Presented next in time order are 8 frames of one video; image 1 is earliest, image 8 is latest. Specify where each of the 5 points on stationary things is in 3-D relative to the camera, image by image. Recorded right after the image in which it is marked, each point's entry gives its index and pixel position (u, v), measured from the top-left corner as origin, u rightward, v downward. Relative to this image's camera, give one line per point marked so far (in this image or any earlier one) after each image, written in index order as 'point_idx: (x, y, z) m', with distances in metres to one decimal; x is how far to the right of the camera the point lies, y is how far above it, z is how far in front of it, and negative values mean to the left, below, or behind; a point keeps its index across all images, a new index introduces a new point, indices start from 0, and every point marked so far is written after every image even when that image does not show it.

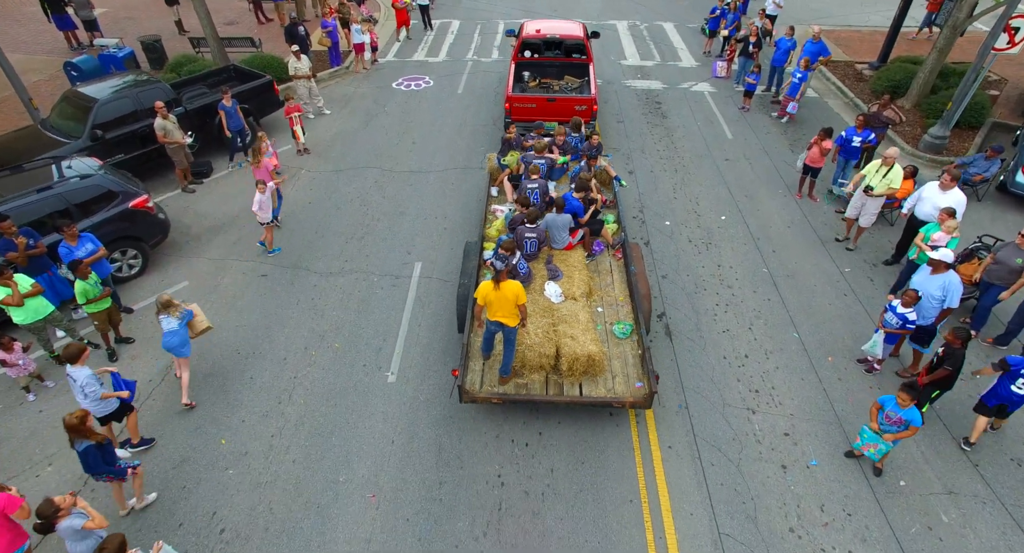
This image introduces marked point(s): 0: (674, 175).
0: (+3.3, +2.1, +10.7) m
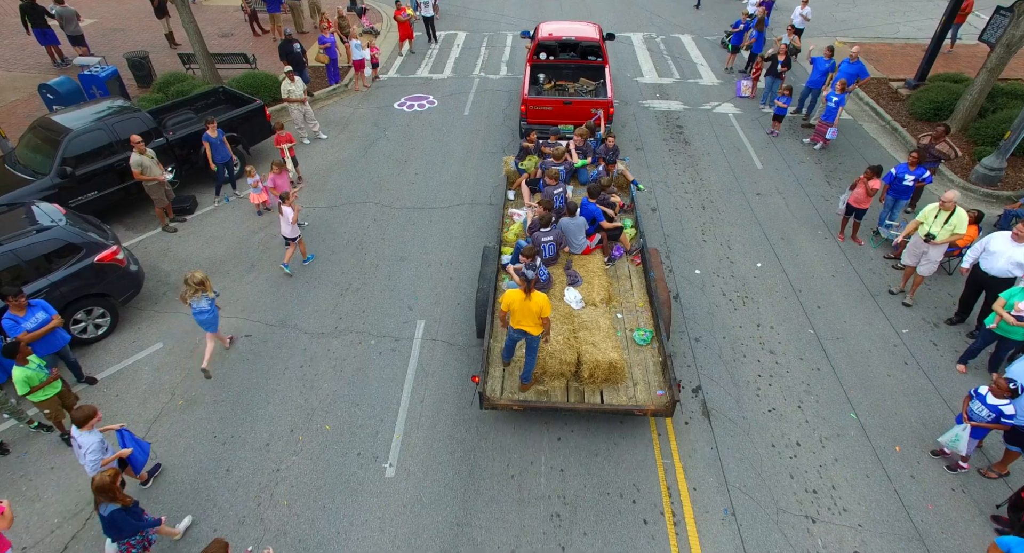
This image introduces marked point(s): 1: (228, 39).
0: (+3.5, +1.2, +9.7) m
1: (-9.2, +7.7, +16.9) m
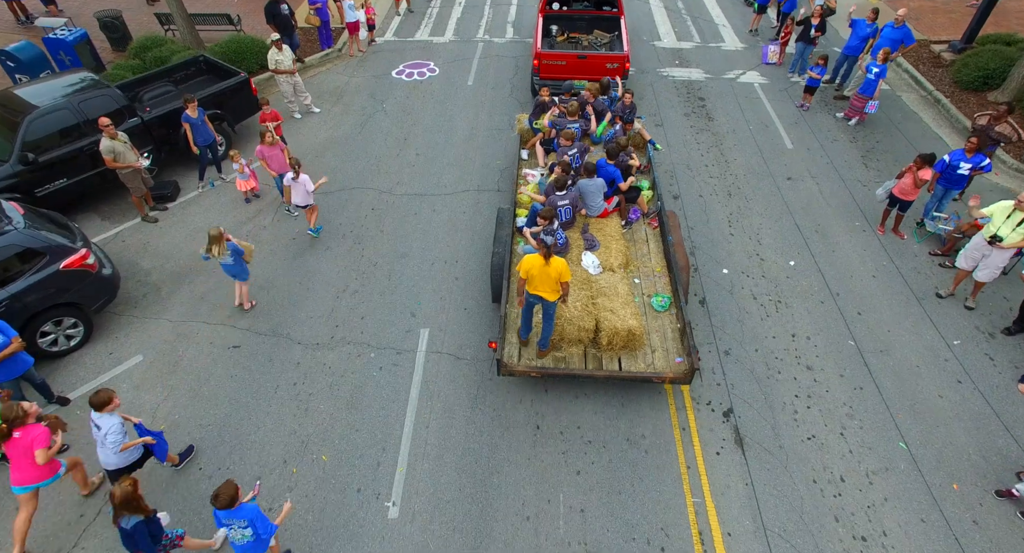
0: (+3.7, +1.3, +8.9) m
1: (-9.0, +8.4, +15.5) m
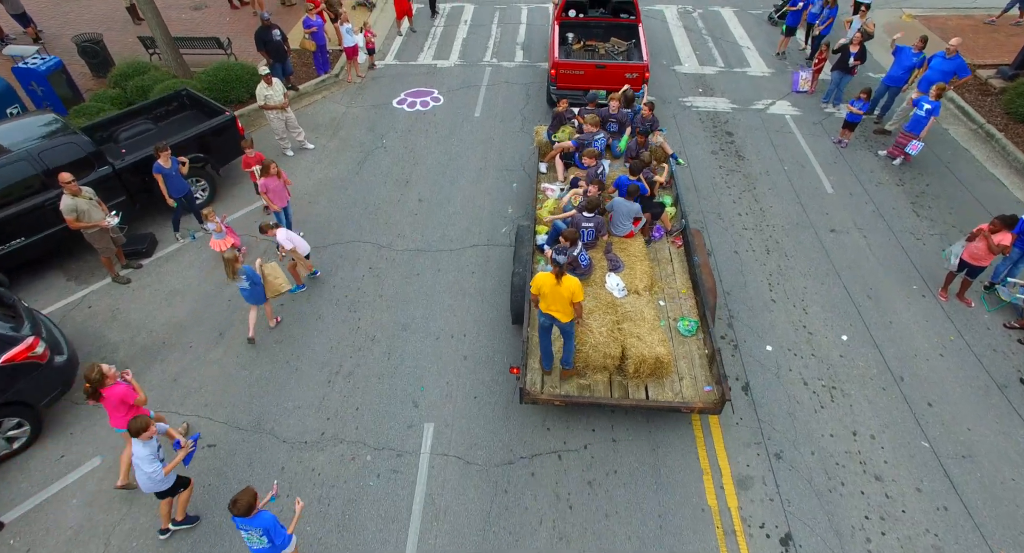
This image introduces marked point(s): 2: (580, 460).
0: (+3.9, +0.3, +8.0) m
1: (-8.8, +7.4, +14.6) m
2: (+0.7, -2.0, +5.7) m
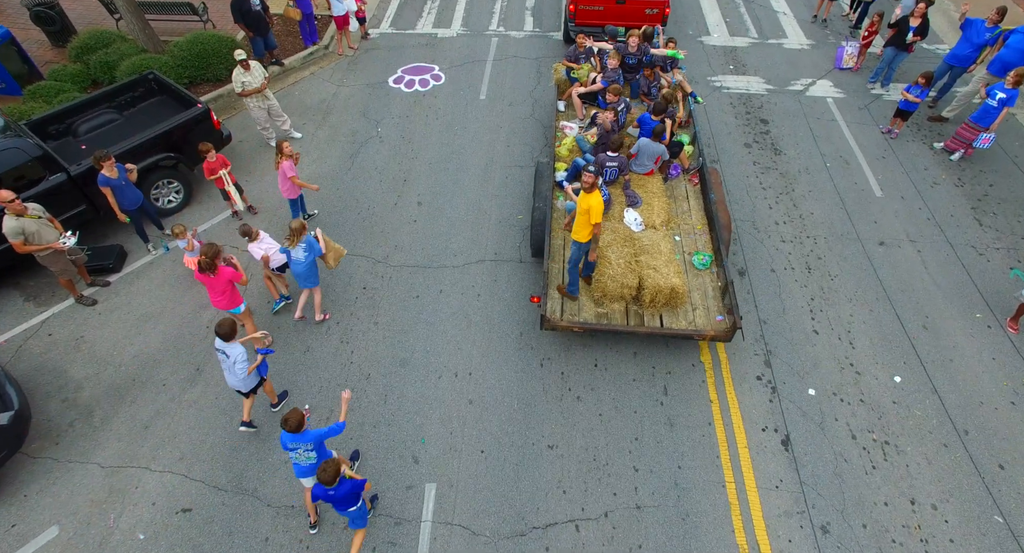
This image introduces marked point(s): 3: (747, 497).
0: (+4.1, 0.0, +7.1) m
1: (-8.6, +7.8, +13.2) m
2: (+0.9, -2.5, +5.1) m
3: (+2.4, -2.2, +5.3) m
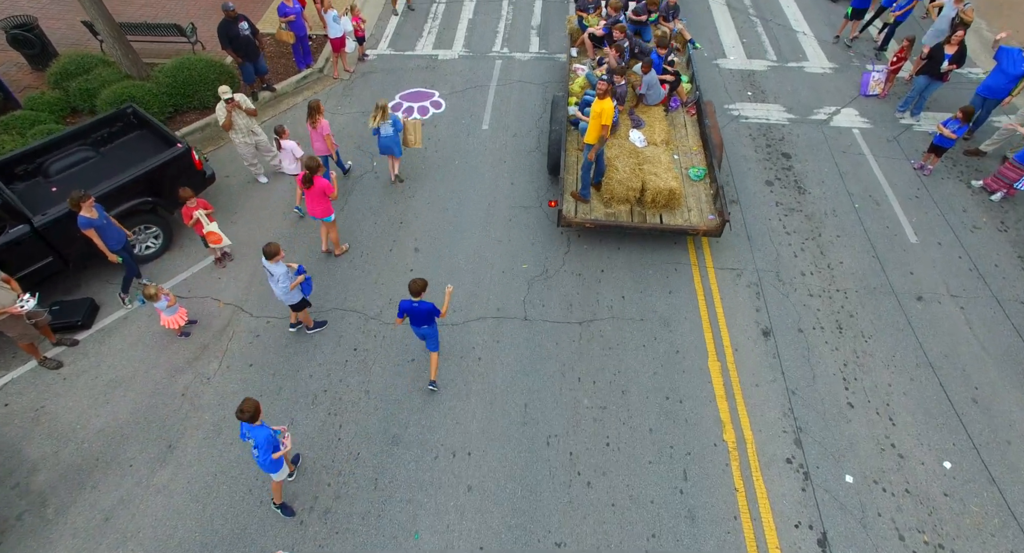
0: (+4.1, -0.7, +6.5) m
1: (-8.5, +7.1, +12.6) m
2: (+0.9, -3.3, +4.5) m
3: (+2.4, -3.0, +4.6) m
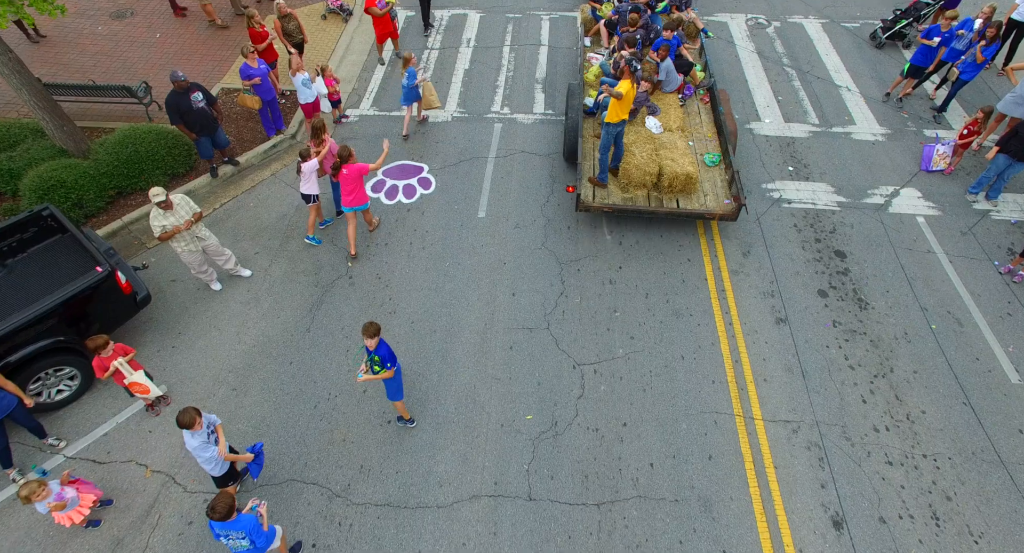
0: (+4.1, -2.5, +5.1) m
1: (-8.4, +5.4, +11.2) m
2: (+0.9, -5.0, +3.1) m
3: (+2.4, -4.7, +3.2) m
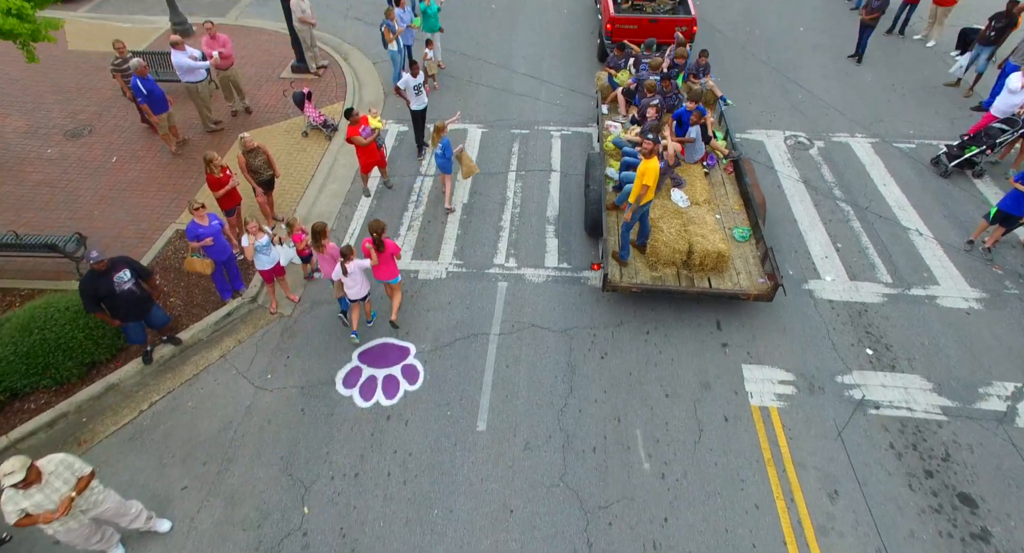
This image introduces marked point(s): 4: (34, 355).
0: (+4.2, -4.9, +3.0) m
1: (-8.3, +2.4, +9.9) m
2: (+1.0, -7.2, +0.8) m
3: (+2.5, -7.0, +1.0) m
4: (-5.7, -1.0, +6.3) m
